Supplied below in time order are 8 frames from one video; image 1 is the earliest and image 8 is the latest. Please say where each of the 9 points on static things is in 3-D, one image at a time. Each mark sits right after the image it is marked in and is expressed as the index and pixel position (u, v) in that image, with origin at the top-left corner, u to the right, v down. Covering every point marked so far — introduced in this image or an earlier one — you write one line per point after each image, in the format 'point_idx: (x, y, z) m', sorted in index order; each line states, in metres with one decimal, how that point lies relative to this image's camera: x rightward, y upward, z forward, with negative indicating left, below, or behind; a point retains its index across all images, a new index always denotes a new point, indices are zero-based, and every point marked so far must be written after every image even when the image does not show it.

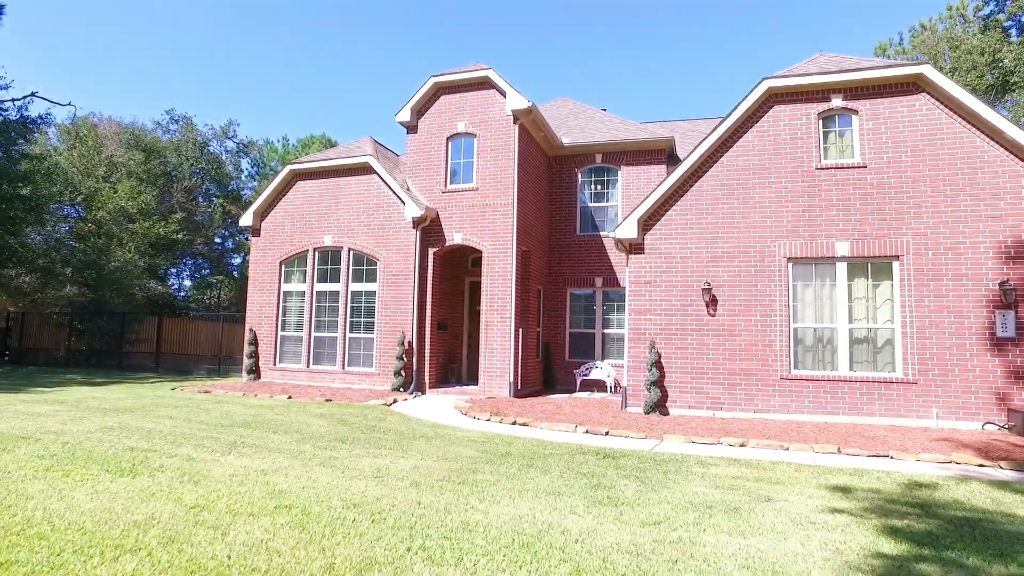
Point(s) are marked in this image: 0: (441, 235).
0: (-1.8, +1.3, +15.5) m
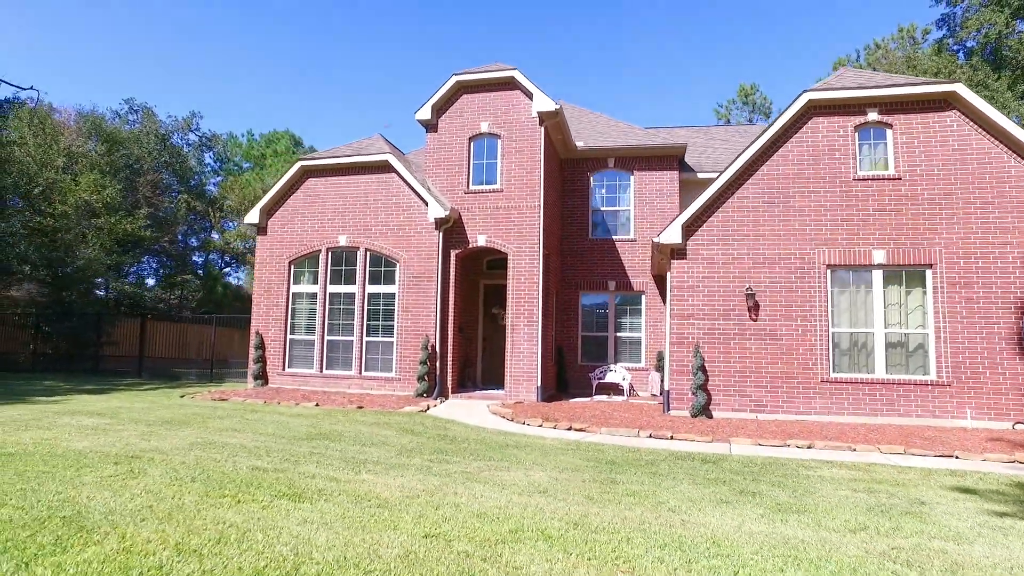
0: (-1.2, +1.3, +15.3) m
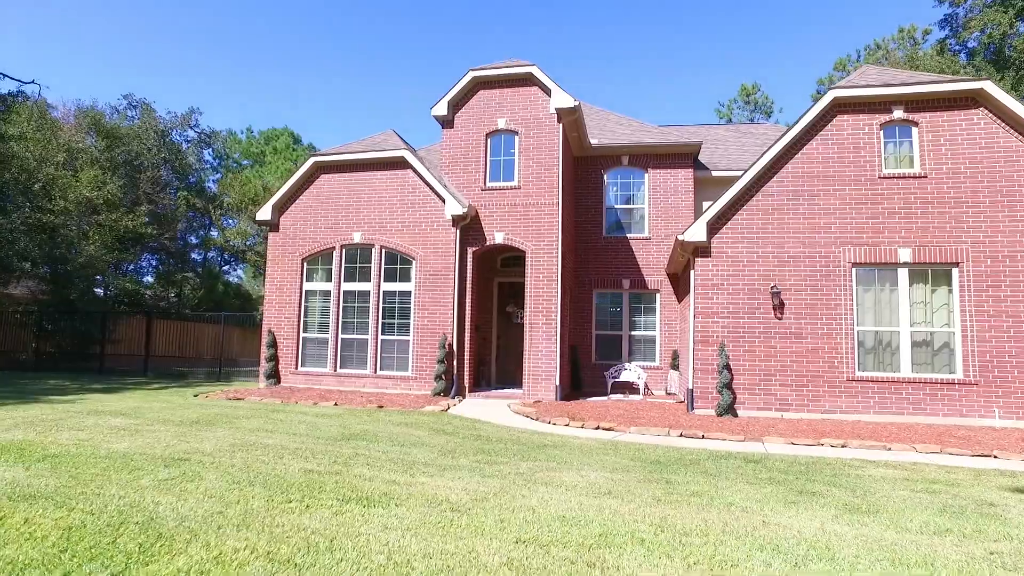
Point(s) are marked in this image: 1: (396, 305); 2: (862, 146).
0: (-0.8, +1.3, +15.1) m
1: (-2.8, -0.4, +15.2) m
2: (+6.9, +2.8, +12.2) m
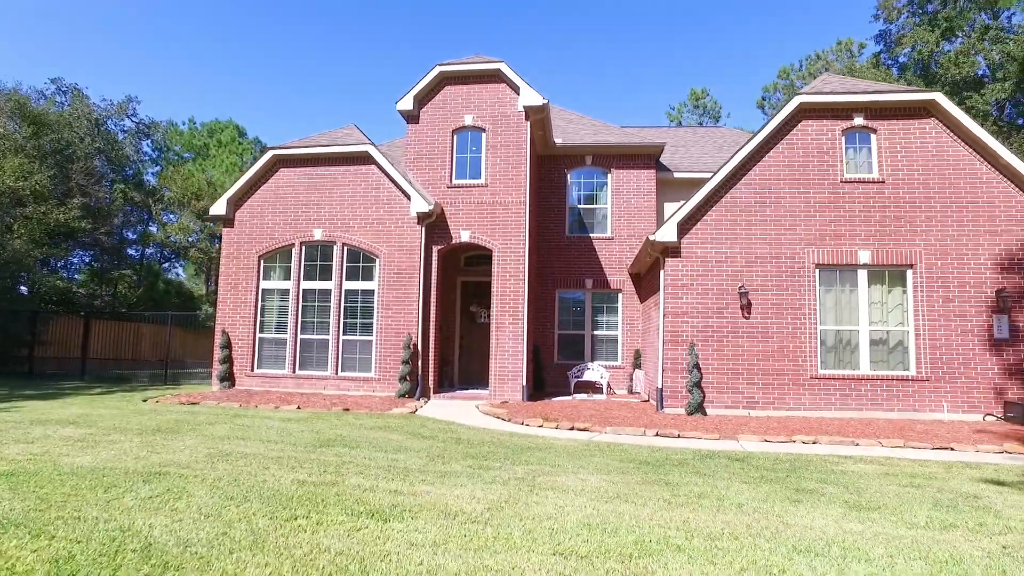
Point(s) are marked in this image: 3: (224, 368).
0: (-1.6, +1.4, +14.8) m
1: (-3.6, -0.4, +14.7) m
2: (+6.3, +2.8, +12.6) m
3: (-6.8, -1.9, +14.8) m
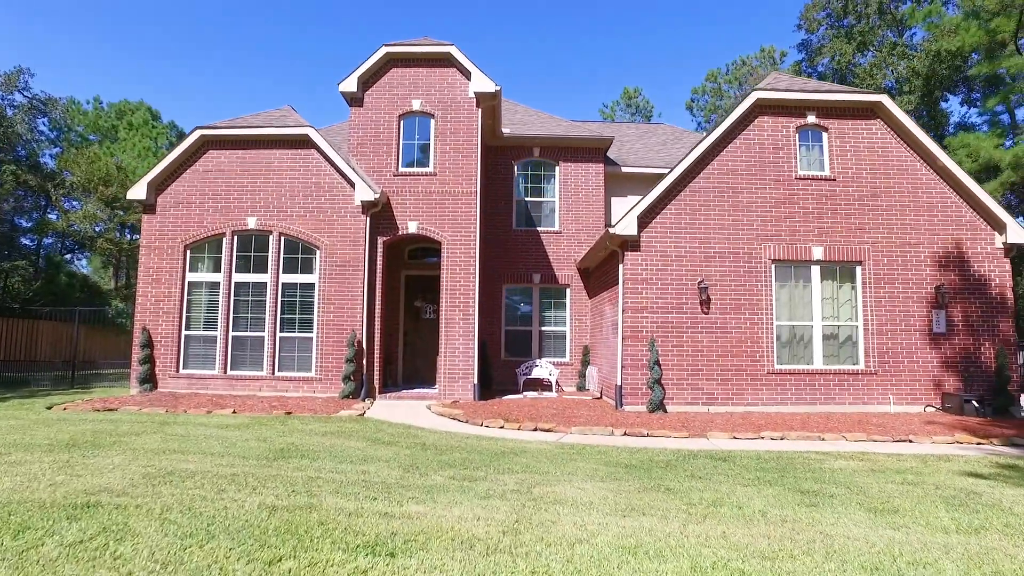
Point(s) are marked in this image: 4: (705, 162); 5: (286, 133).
0: (-2.7, +1.5, +14.0) m
1: (-4.7, -0.2, +13.7) m
2: (+5.4, +2.9, +12.7) m
3: (-7.9, -1.7, +13.3) m
4: (+3.9, +2.5, +12.5) m
5: (-5.0, +3.4, +13.7) m
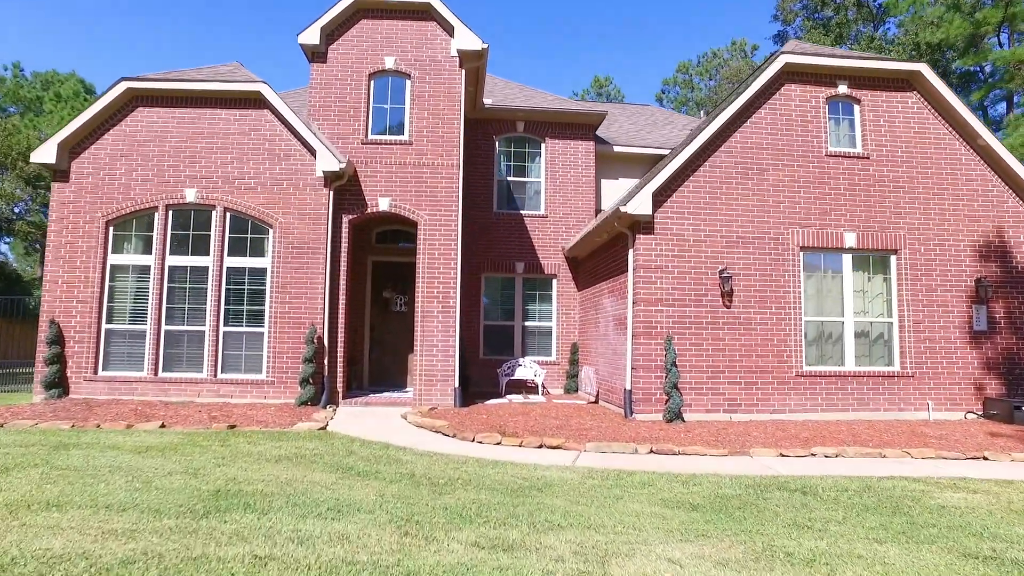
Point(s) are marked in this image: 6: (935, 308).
0: (-2.9, +1.7, +11.9) m
1: (-4.9, 0.0, +11.5) m
2: (+5.3, +3.0, +11.2) m
3: (-8.1, -1.4, +10.9) m
4: (+3.8, +2.7, +10.9) m
5: (-5.2, +3.7, +11.5) m
6: (+7.5, -0.4, +11.0) m
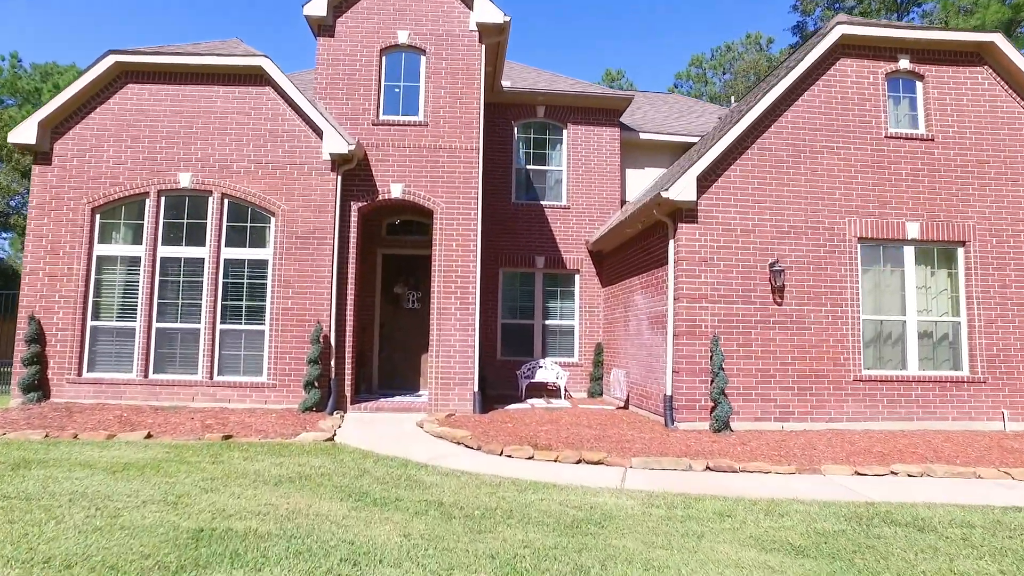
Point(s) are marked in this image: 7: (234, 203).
0: (-2.4, +1.8, +10.9) m
1: (-4.5, +0.1, +10.5) m
2: (+5.7, +3.1, +10.1) m
3: (-7.7, -1.3, +9.9) m
4: (+4.2, +2.8, +9.9) m
5: (-4.7, +3.8, +10.5) m
6: (+7.9, -0.3, +9.9) m
7: (-4.7, +1.4, +10.6) m
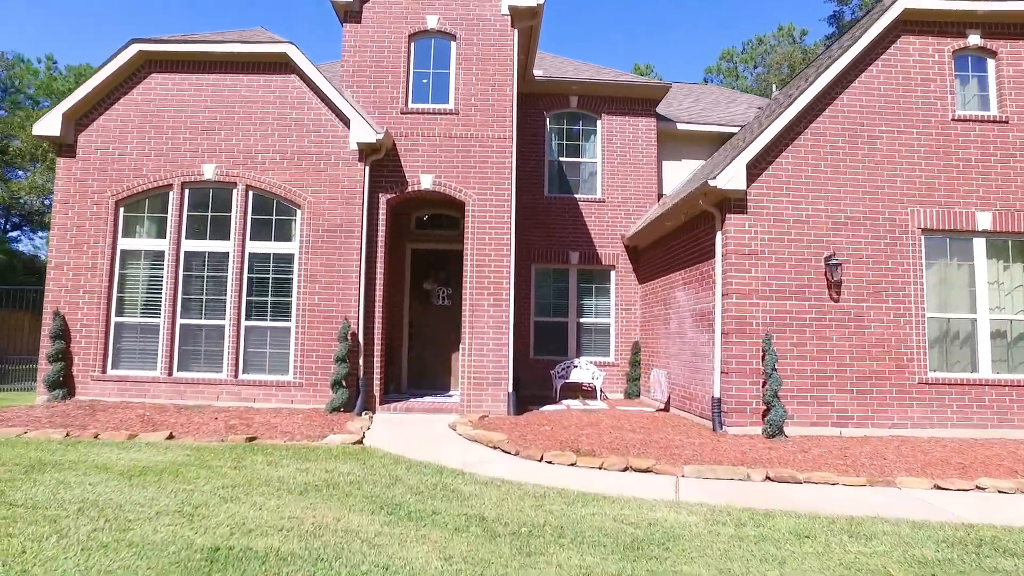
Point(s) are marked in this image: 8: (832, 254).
0: (-1.9, +1.9, +10.5) m
1: (-3.9, +0.2, +10.1) m
2: (+6.3, +3.2, +9.4) m
3: (-7.1, -1.3, +9.7) m
4: (+4.7, +2.9, +9.2) m
5: (-4.2, +3.9, +10.1) m
6: (+8.4, -0.2, +9.1) m
7: (-4.1, +1.5, +10.3) m
8: (+4.6, +0.5, +8.9) m
